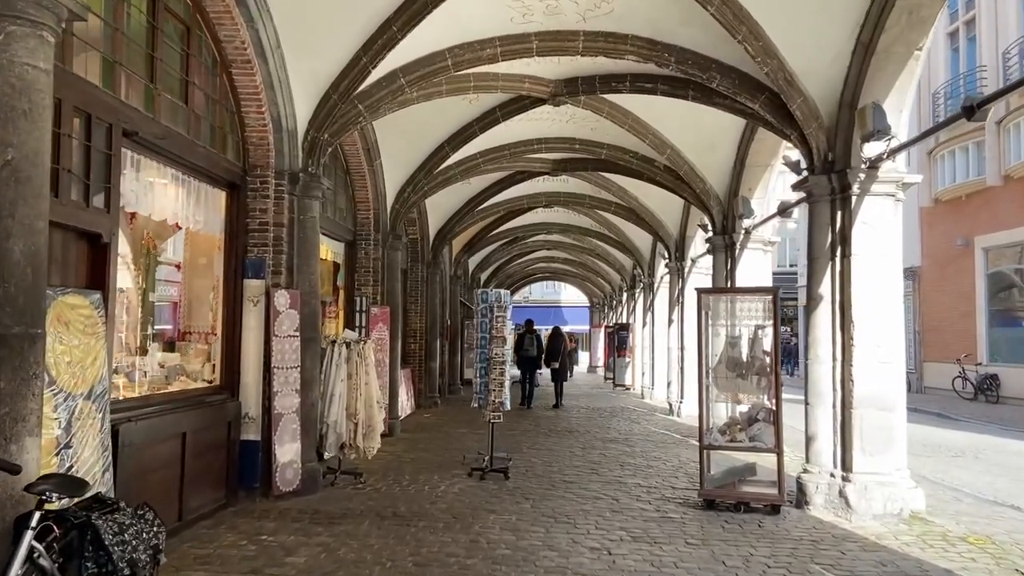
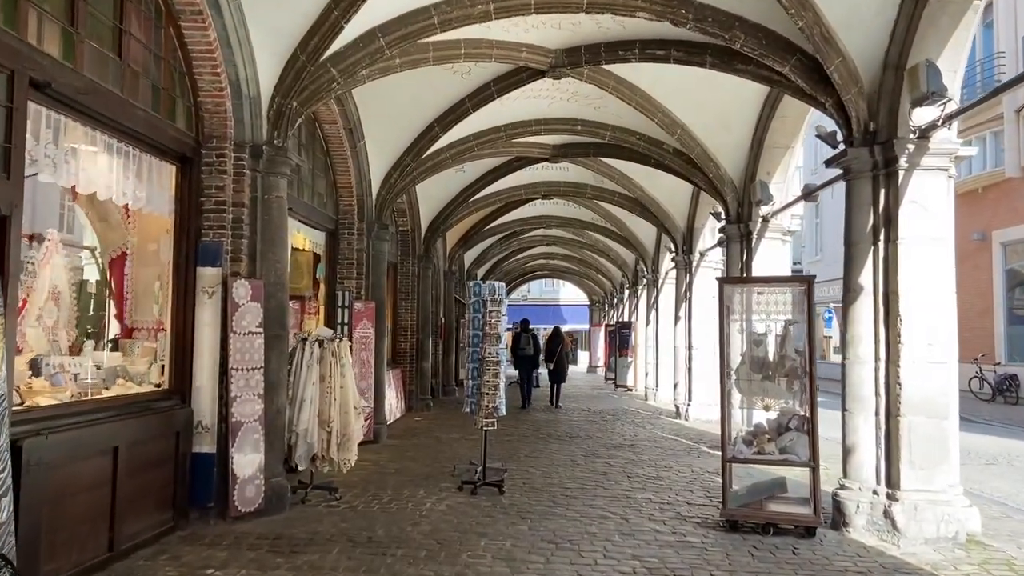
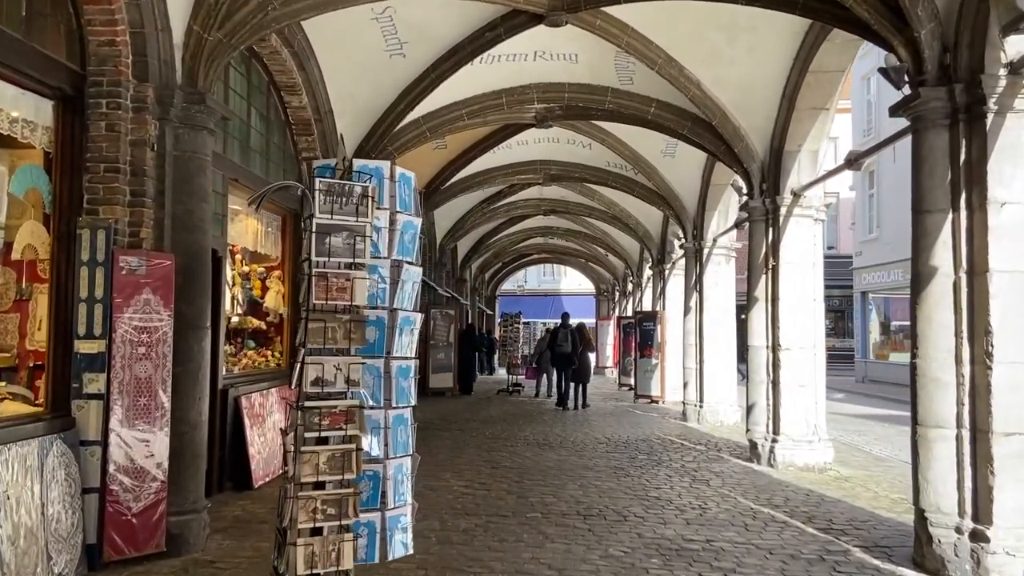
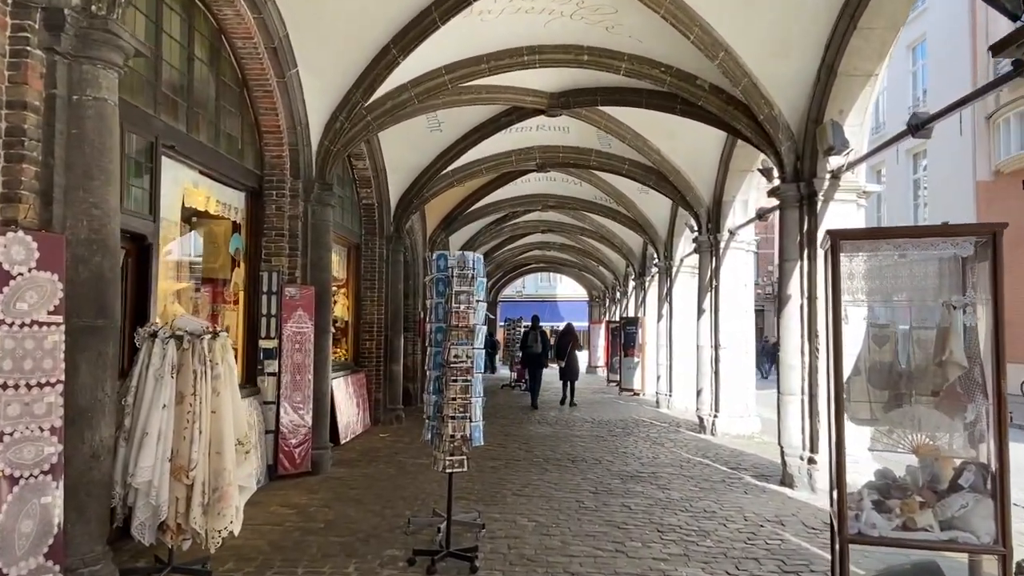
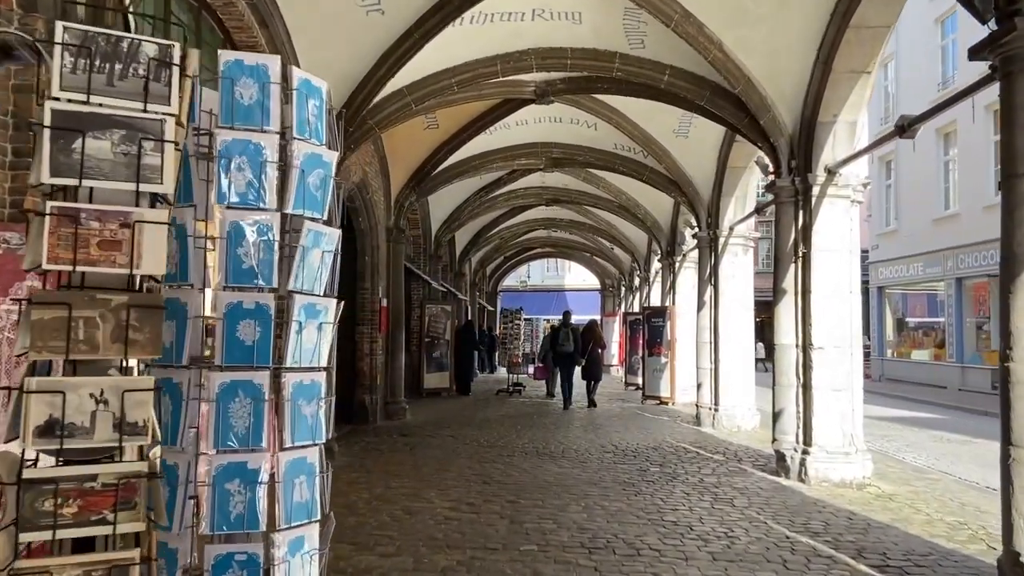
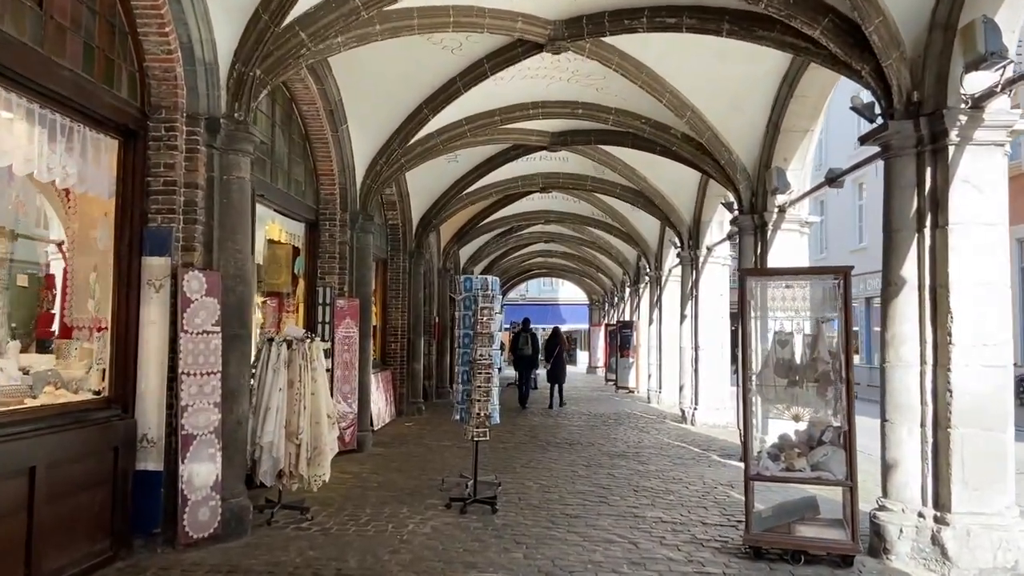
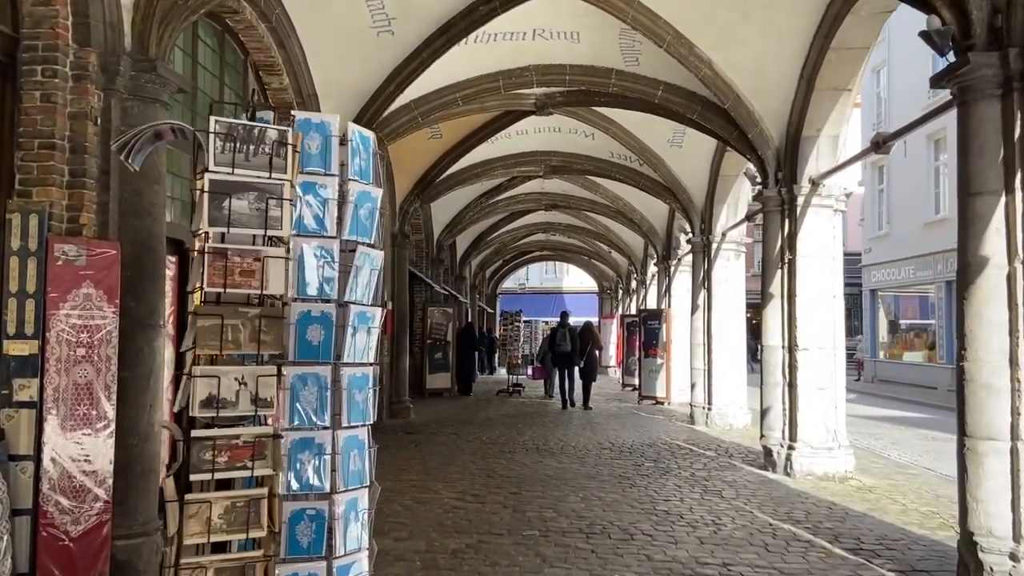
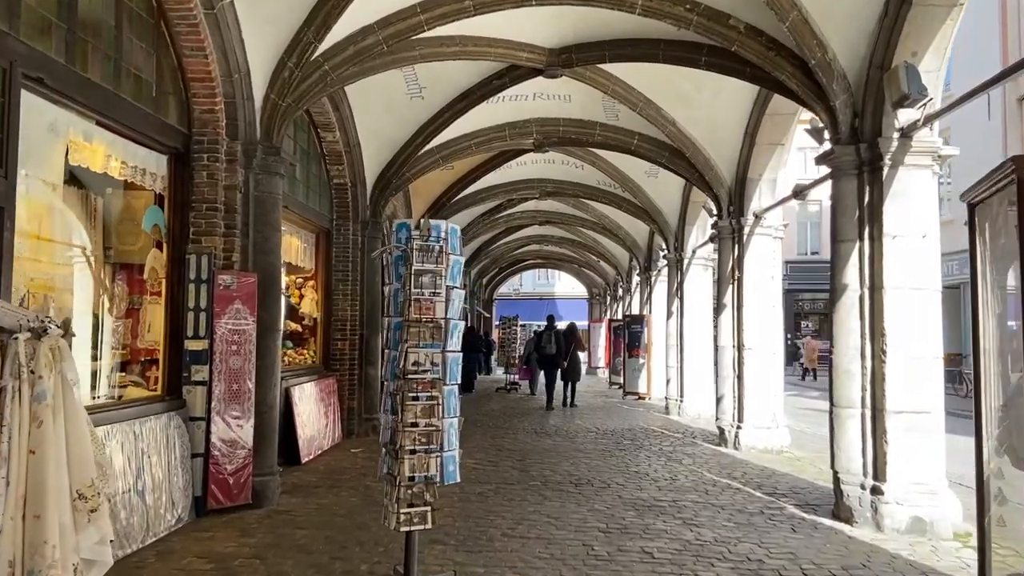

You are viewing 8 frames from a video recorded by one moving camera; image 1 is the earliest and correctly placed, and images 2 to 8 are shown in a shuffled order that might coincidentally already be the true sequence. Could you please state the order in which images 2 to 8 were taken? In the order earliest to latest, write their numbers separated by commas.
2, 6, 4, 8, 3, 7, 5
